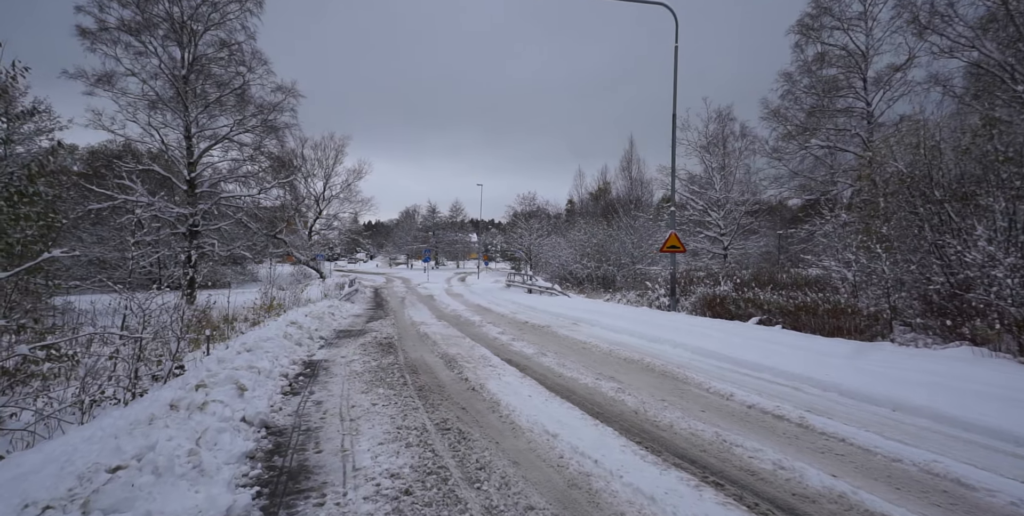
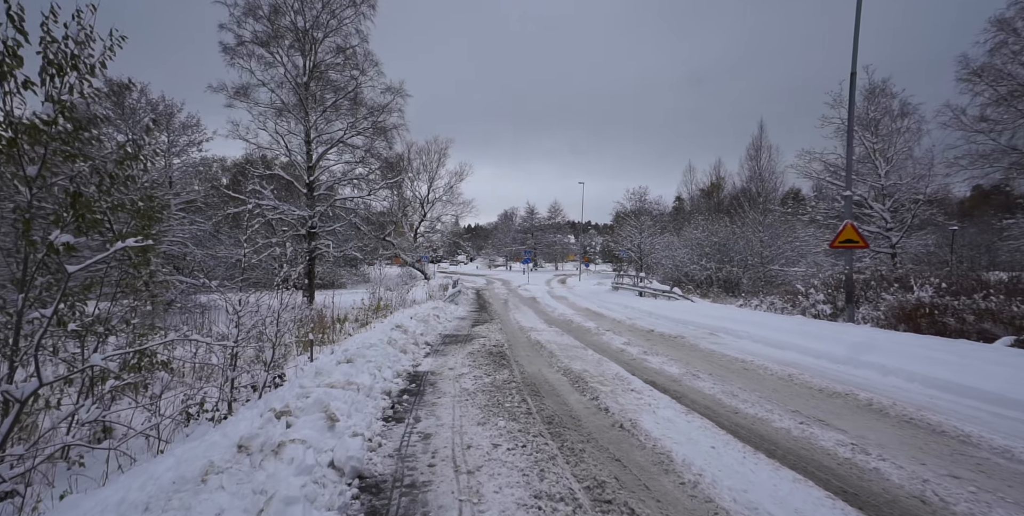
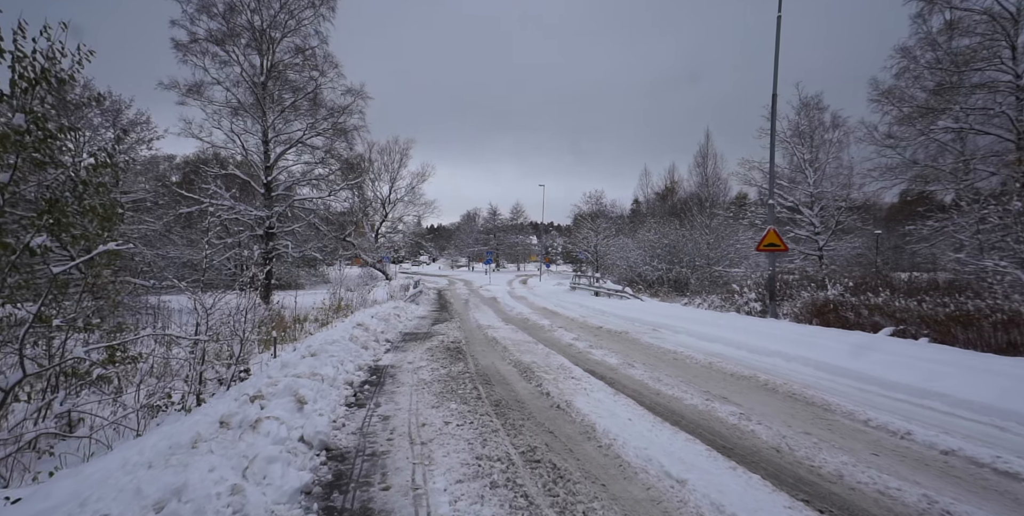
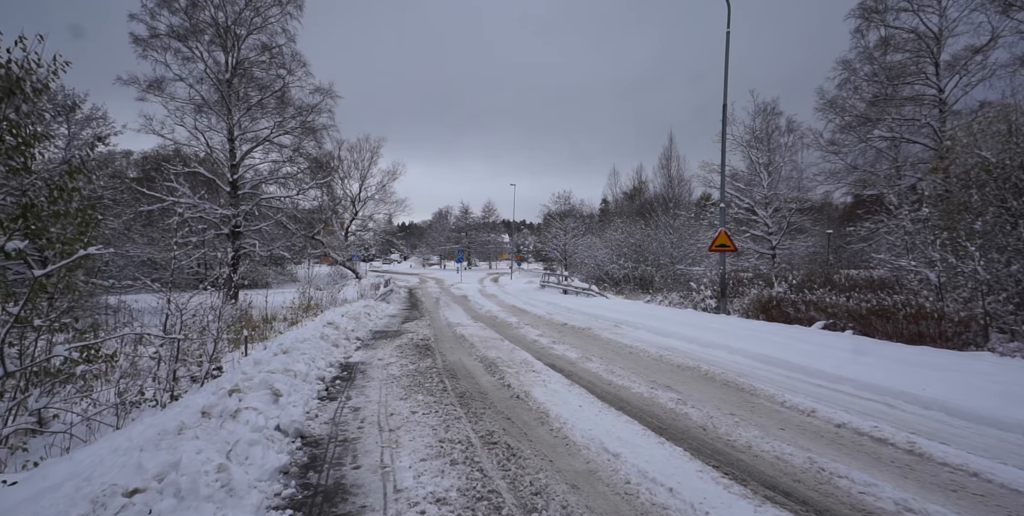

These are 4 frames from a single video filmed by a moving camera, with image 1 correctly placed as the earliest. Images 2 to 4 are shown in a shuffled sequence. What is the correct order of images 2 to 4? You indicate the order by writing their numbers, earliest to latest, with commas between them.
4, 3, 2
